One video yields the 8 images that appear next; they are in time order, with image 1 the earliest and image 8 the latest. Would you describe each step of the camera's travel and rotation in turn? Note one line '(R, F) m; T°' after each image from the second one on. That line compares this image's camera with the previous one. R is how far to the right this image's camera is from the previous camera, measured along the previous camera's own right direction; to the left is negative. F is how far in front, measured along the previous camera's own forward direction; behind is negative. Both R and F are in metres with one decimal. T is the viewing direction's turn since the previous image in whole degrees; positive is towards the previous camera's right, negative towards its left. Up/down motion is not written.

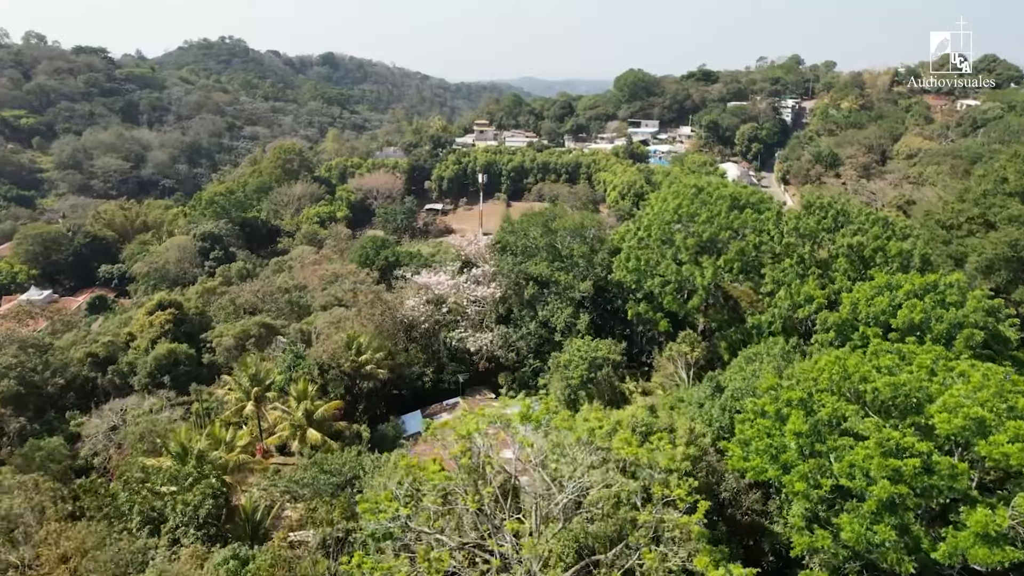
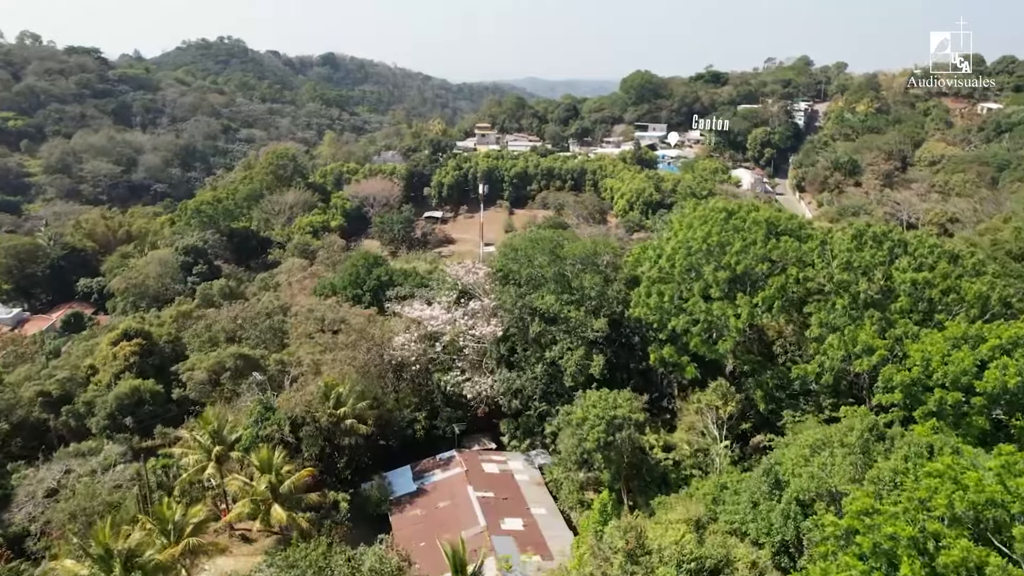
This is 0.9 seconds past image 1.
(0.0, +2.1) m; 0°
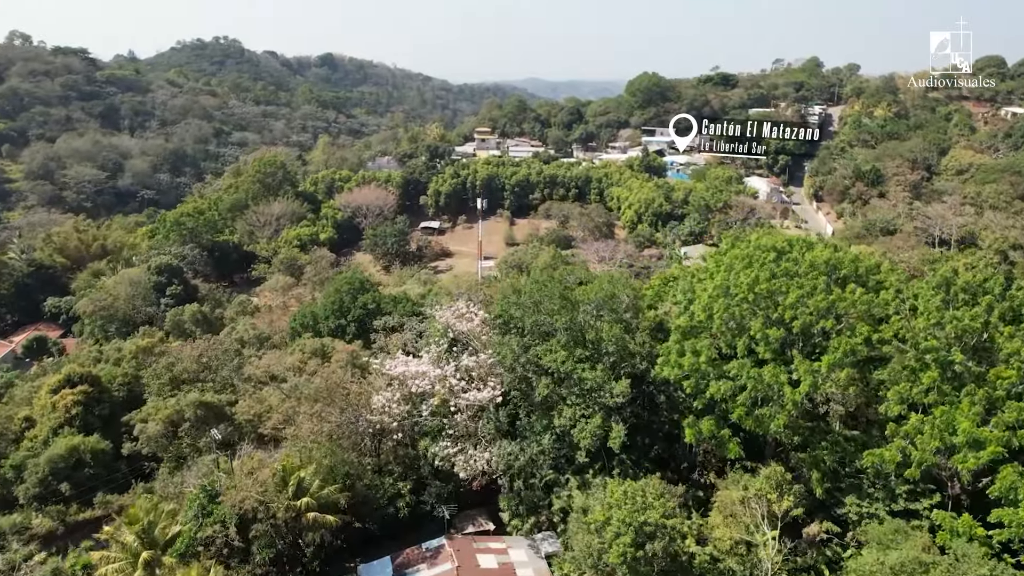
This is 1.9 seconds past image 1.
(0.0, +2.6) m; 0°
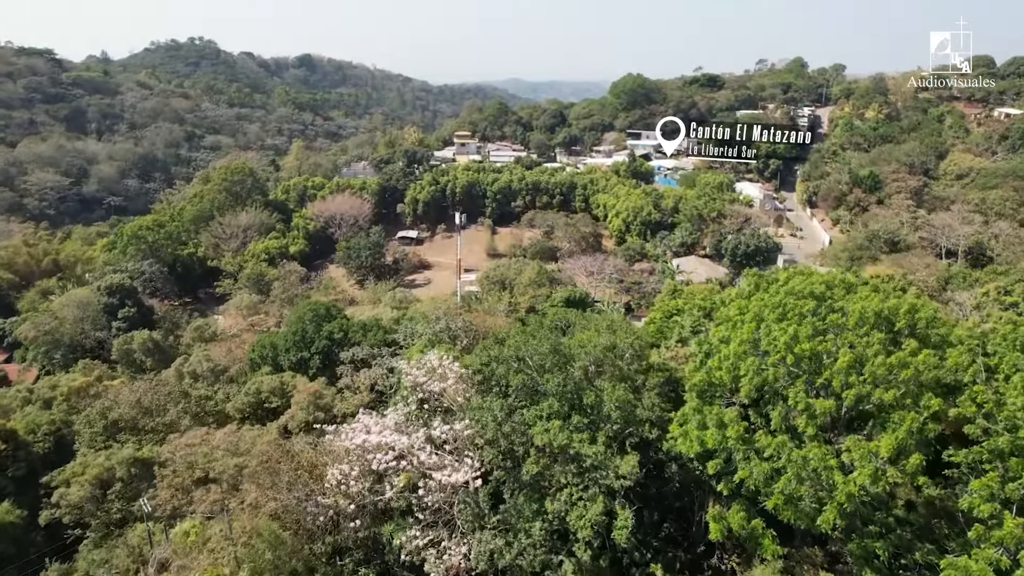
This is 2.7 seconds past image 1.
(0.0, +2.2) m; +1°
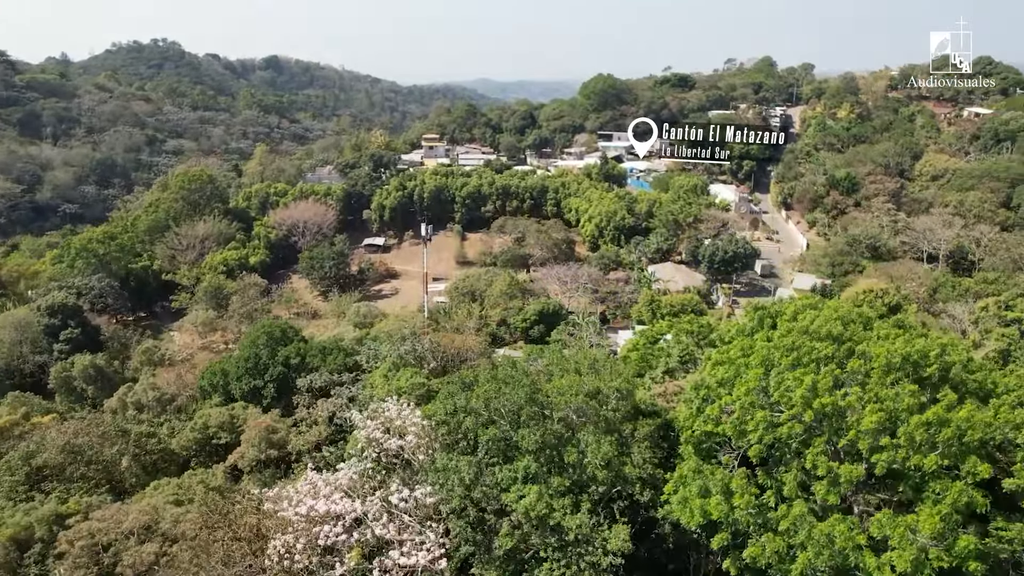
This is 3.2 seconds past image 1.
(+0.1, +1.4) m; +2°
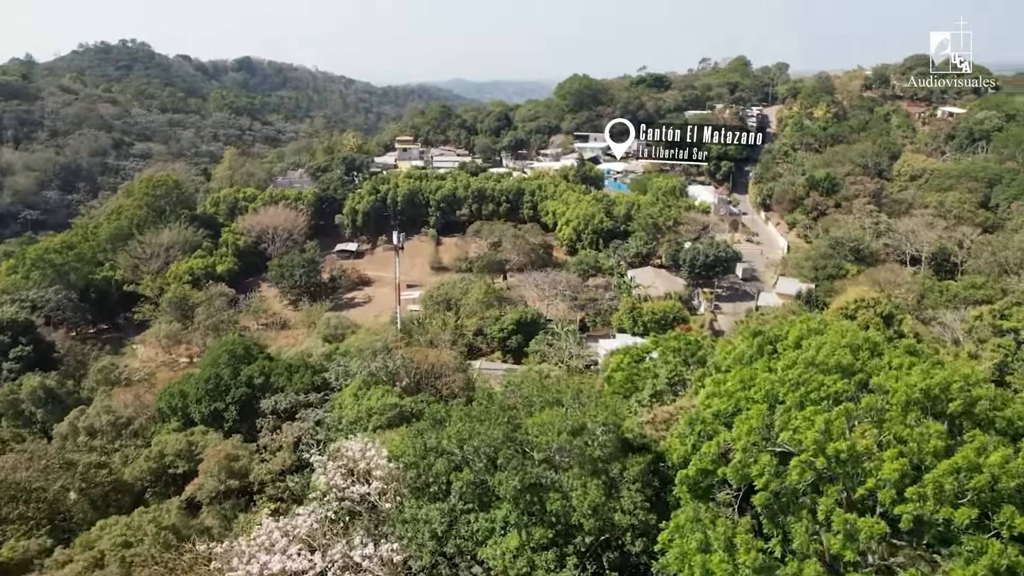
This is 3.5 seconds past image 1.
(0.0, +0.9) m; +2°
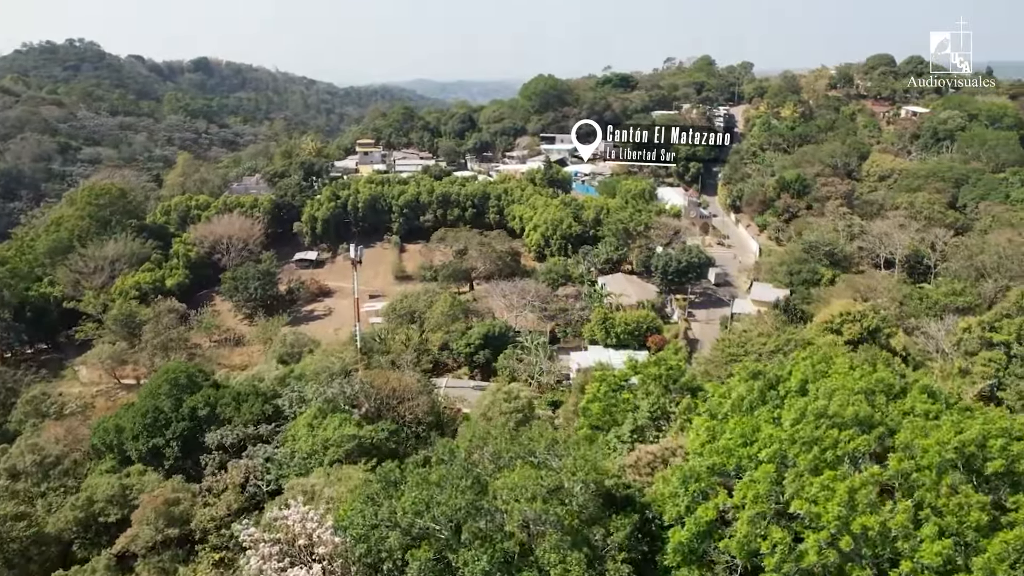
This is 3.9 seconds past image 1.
(+0.1, +1.2) m; +3°
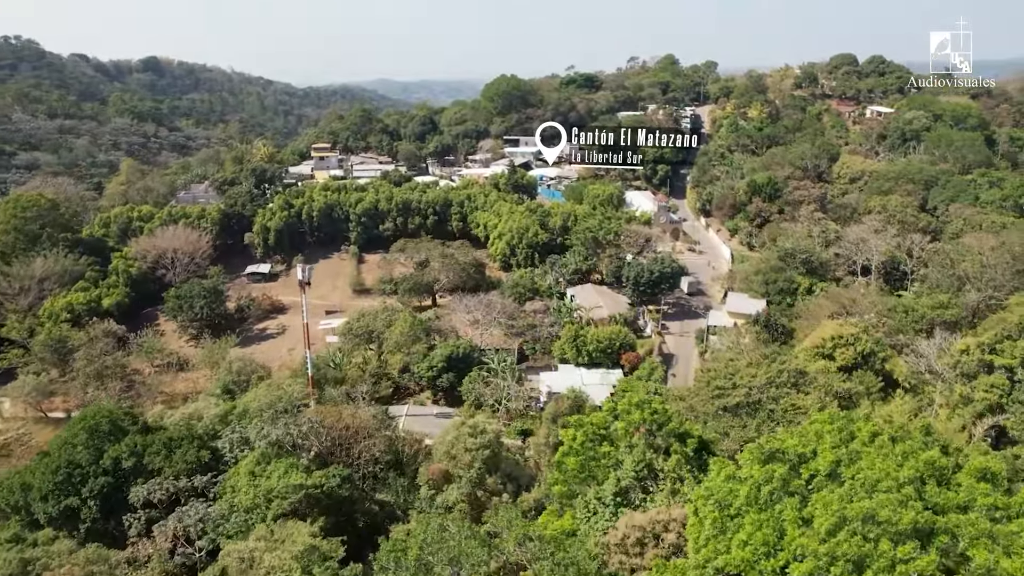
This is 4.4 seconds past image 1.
(+0.1, +1.6) m; +3°
